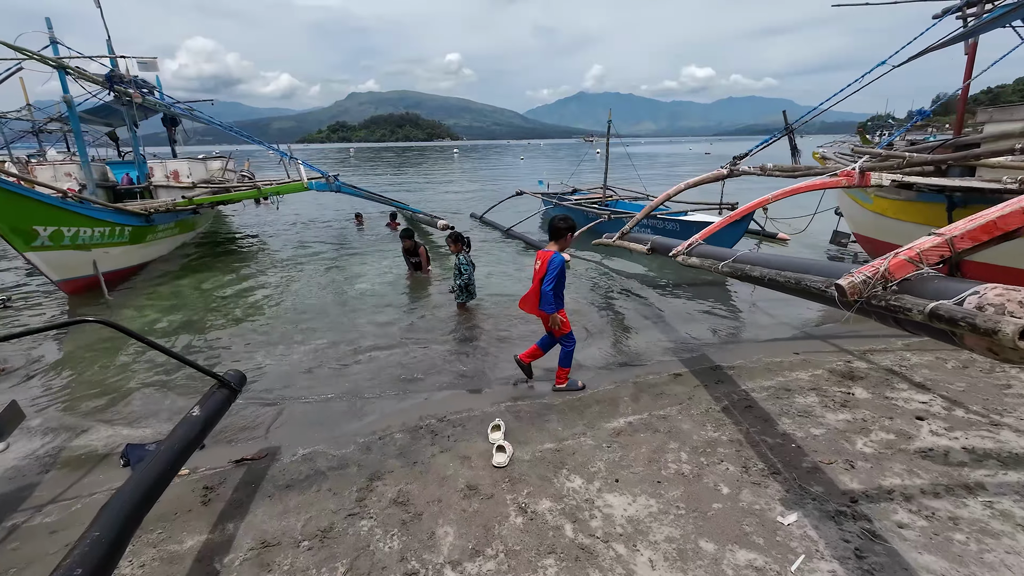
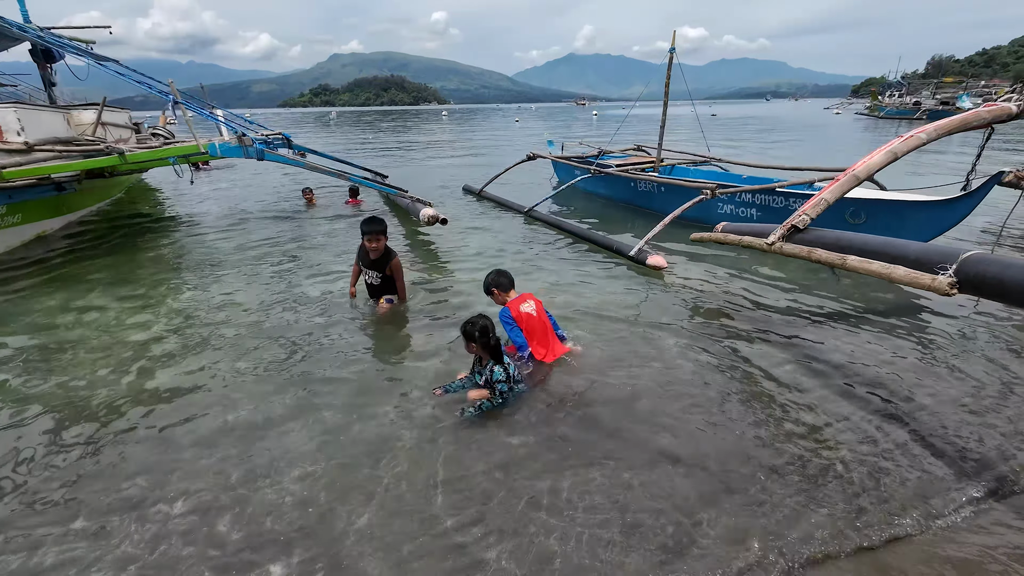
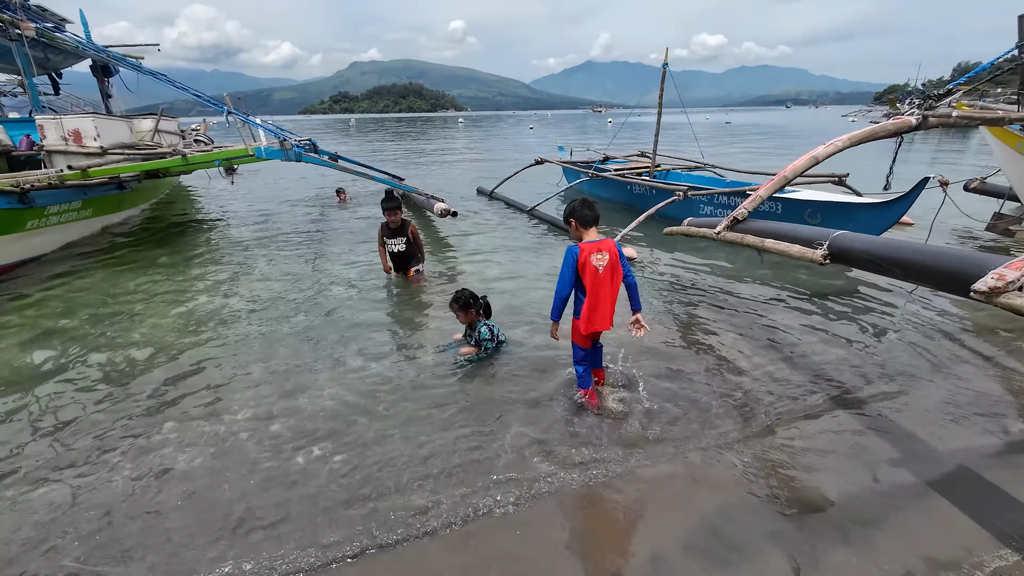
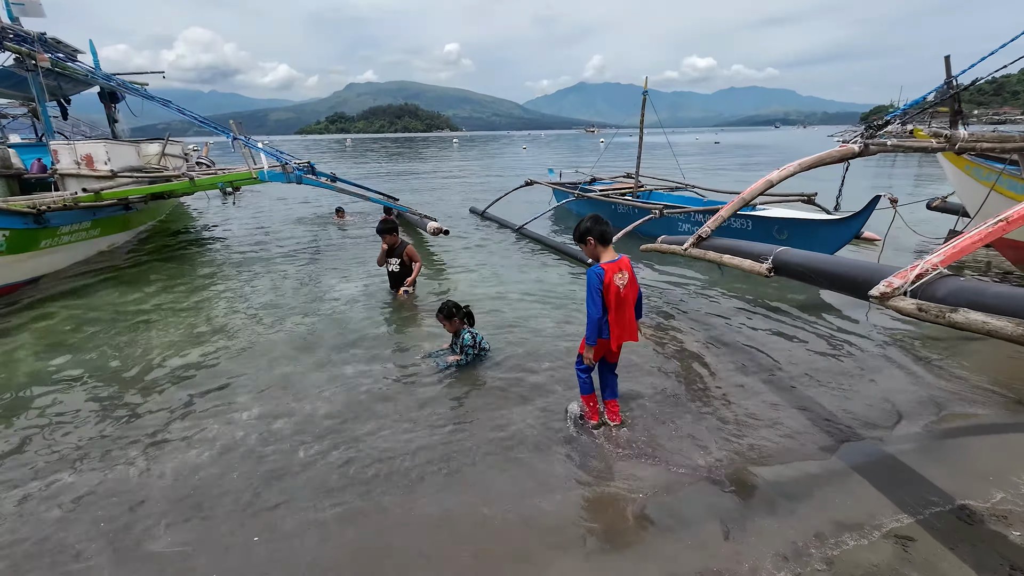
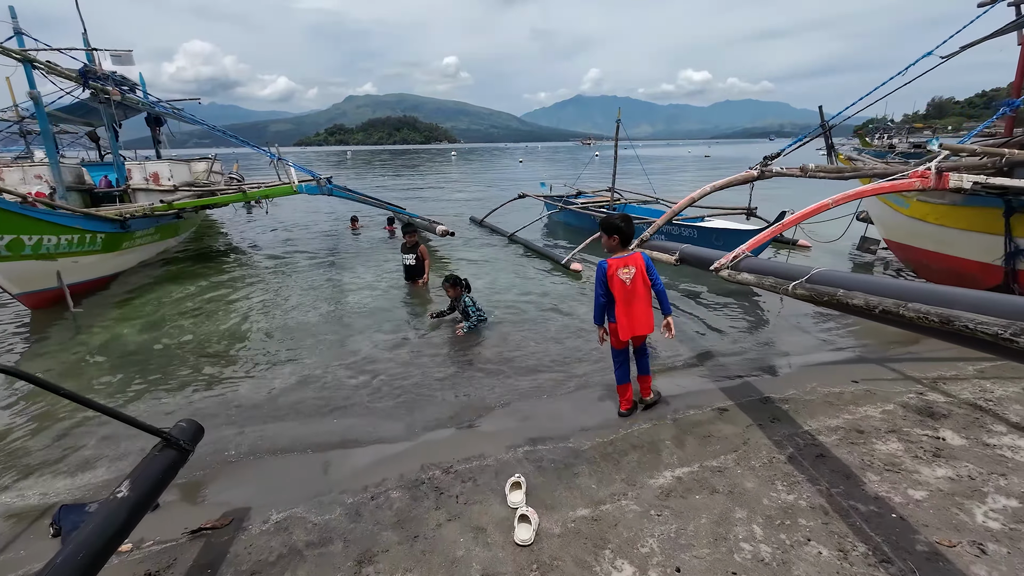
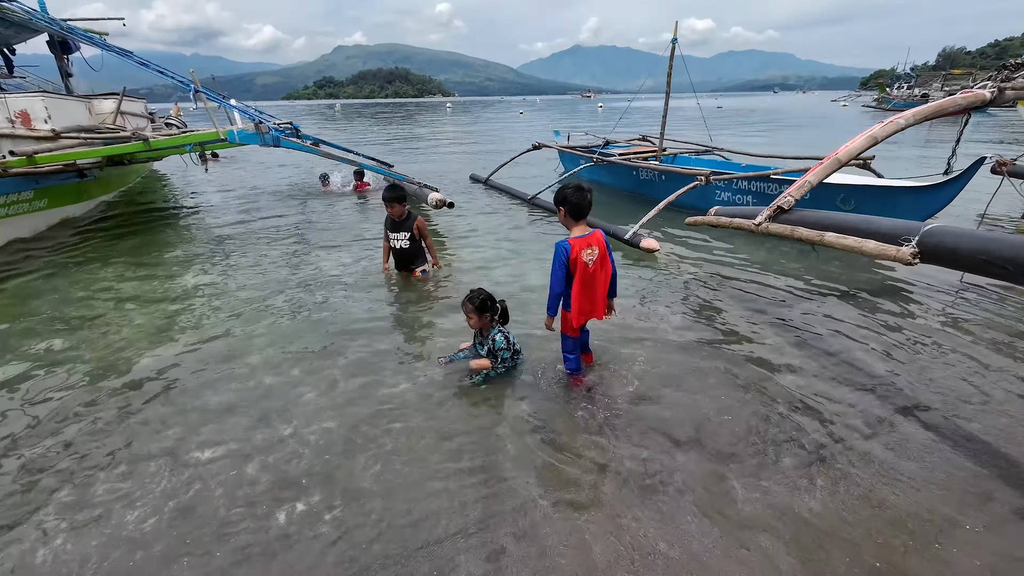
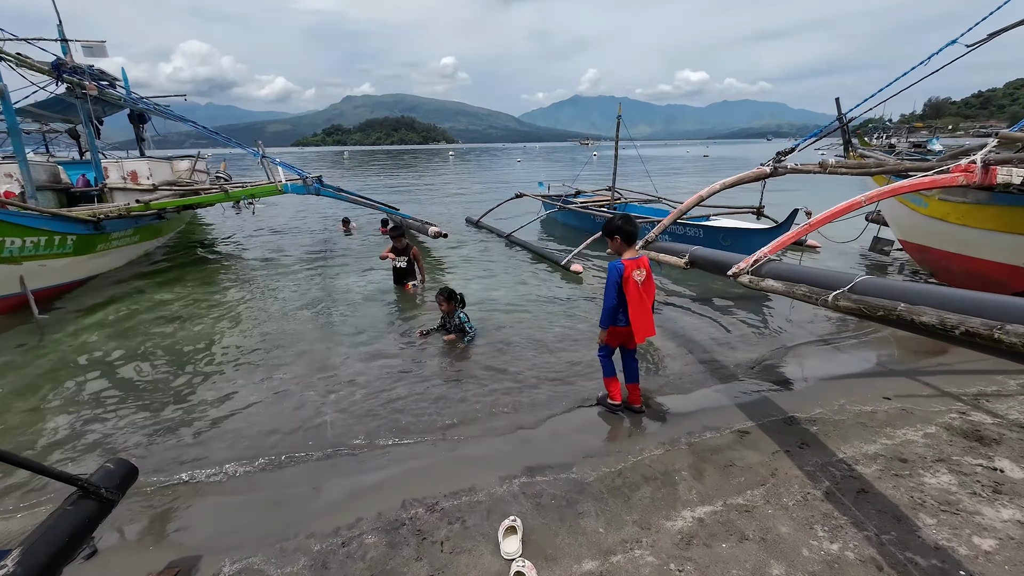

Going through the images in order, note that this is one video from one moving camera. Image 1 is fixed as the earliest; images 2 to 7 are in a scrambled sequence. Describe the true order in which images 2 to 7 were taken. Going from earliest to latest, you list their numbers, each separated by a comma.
5, 7, 4, 3, 6, 2
